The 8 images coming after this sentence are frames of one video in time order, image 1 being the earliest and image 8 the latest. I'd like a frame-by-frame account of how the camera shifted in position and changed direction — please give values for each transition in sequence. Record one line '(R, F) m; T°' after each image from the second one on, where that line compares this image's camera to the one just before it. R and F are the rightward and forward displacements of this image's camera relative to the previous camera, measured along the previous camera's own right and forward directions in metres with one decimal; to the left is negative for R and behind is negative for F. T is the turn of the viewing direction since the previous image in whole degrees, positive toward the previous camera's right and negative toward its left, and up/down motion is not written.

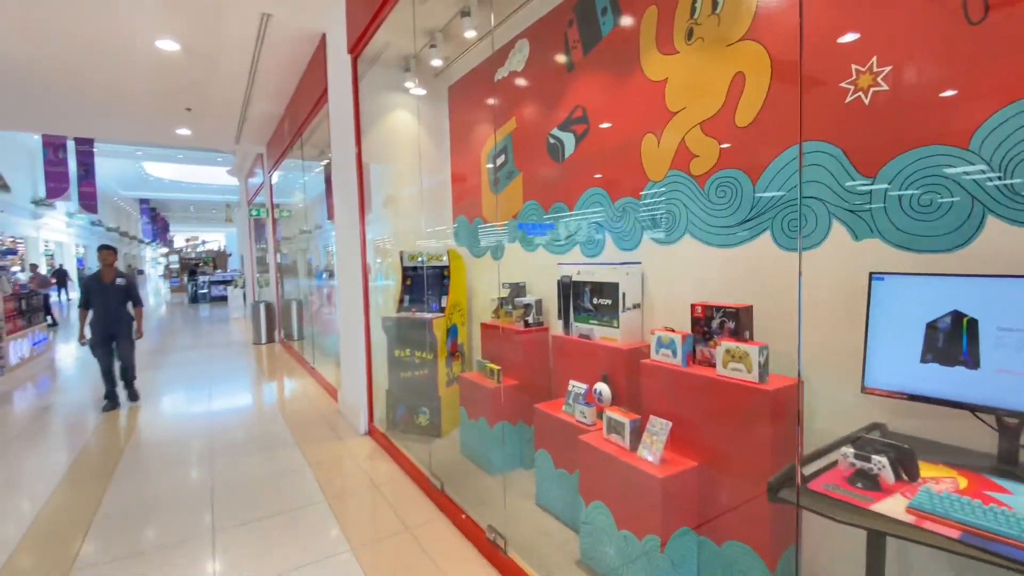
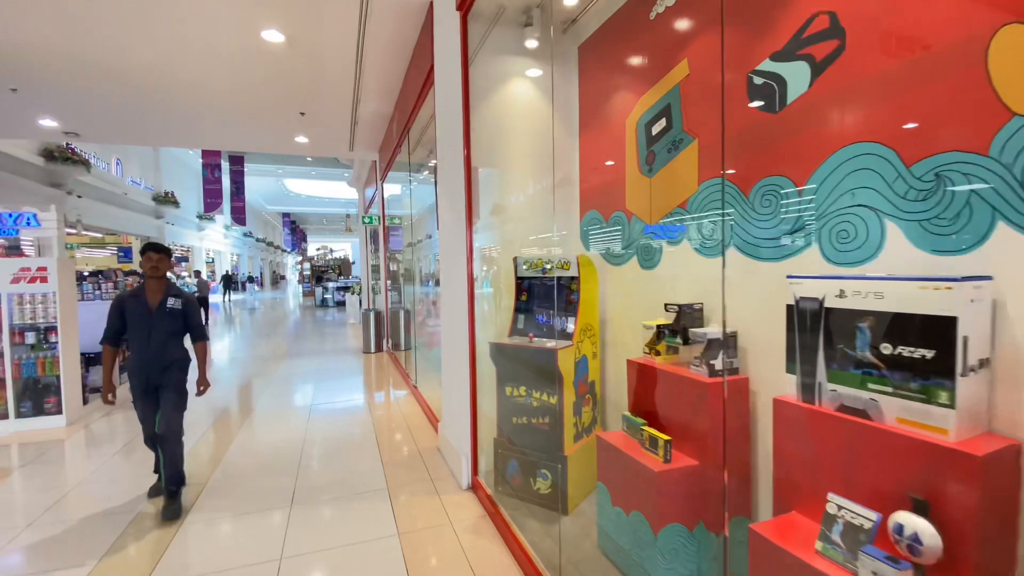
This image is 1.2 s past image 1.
(-0.3, +0.9) m; -12°
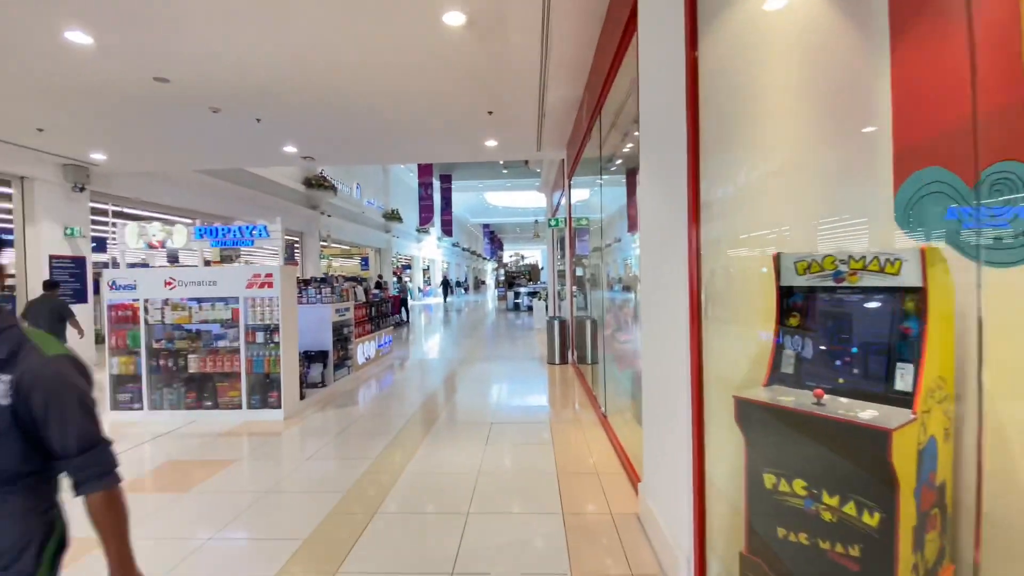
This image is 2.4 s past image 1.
(-0.2, +0.8) m; -22°
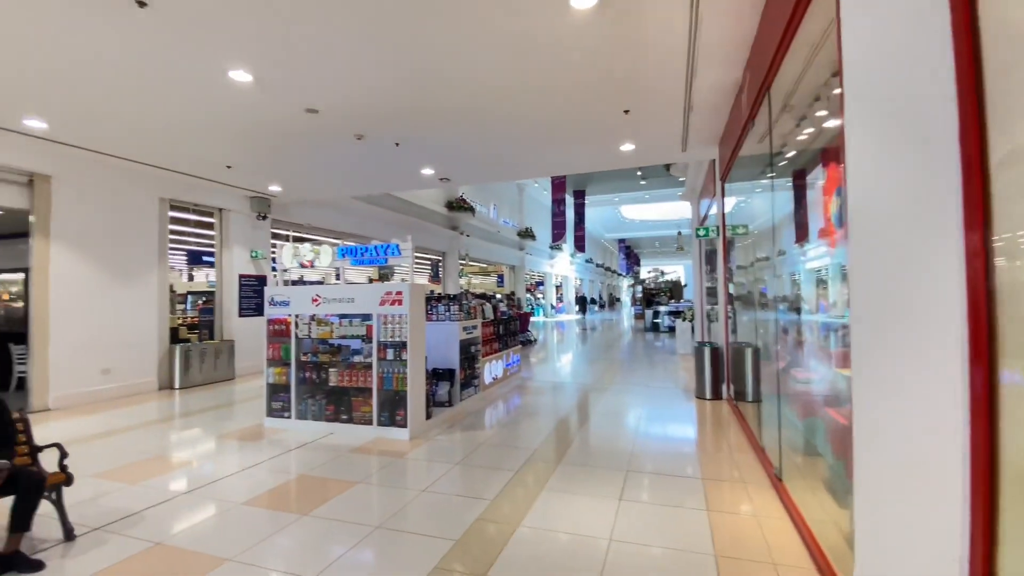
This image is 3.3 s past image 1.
(0.0, +0.4) m; -16°
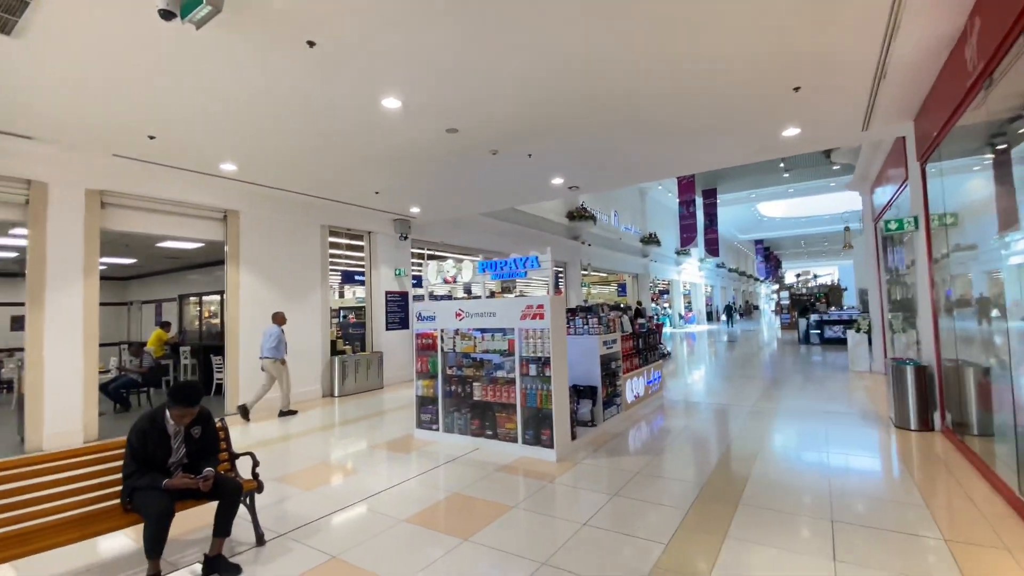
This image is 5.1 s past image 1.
(-0.2, +0.2) m; -14°
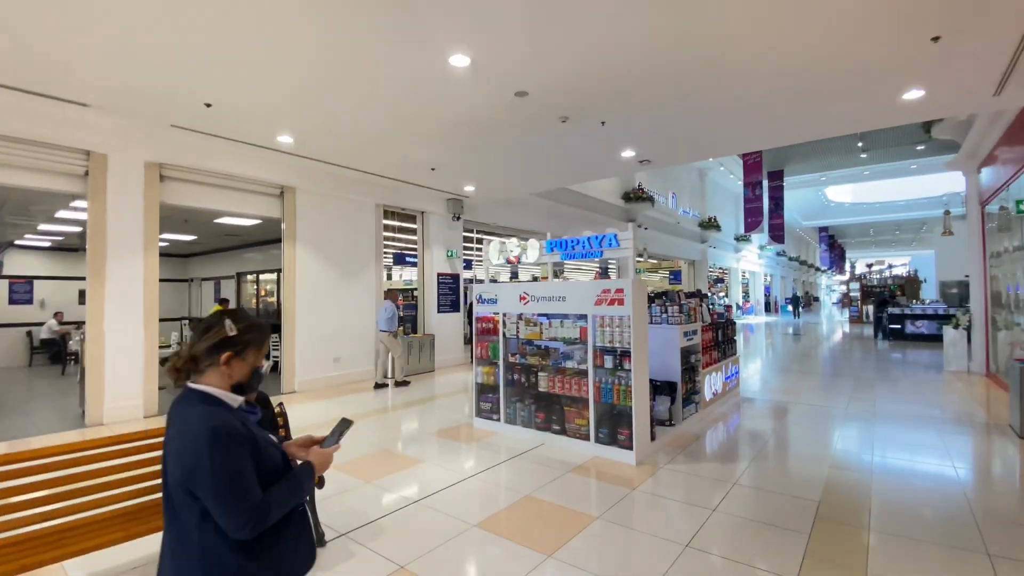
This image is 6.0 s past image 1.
(-0.2, +0.4) m; -5°
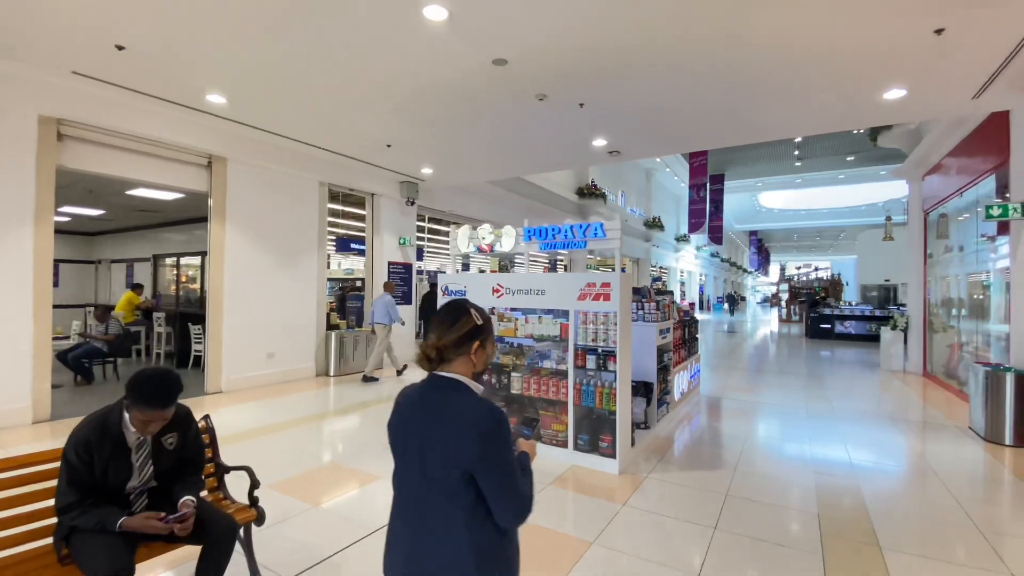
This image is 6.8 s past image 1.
(-0.2, +0.4) m; +7°
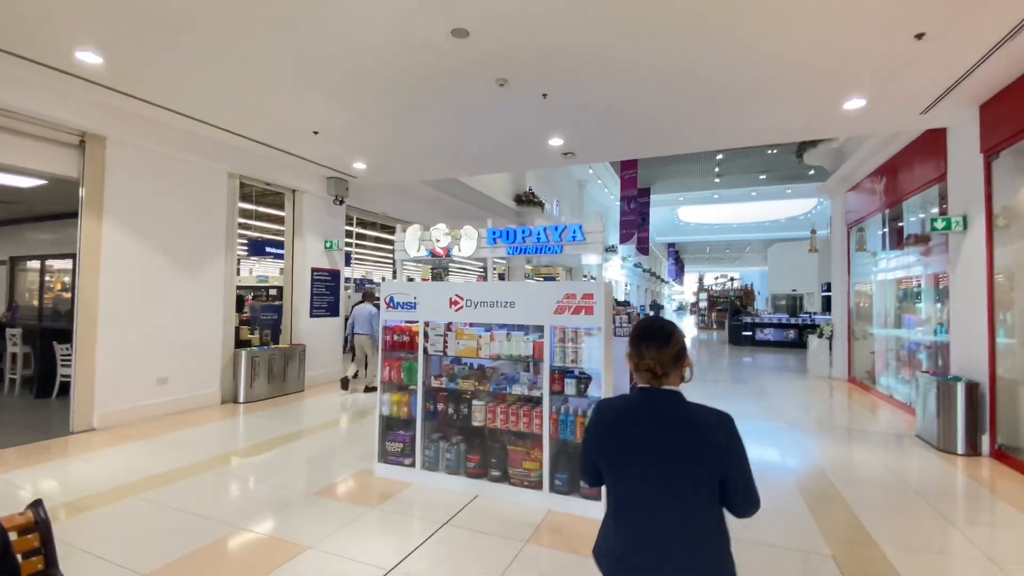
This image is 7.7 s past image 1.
(-0.2, +0.5) m; +9°
